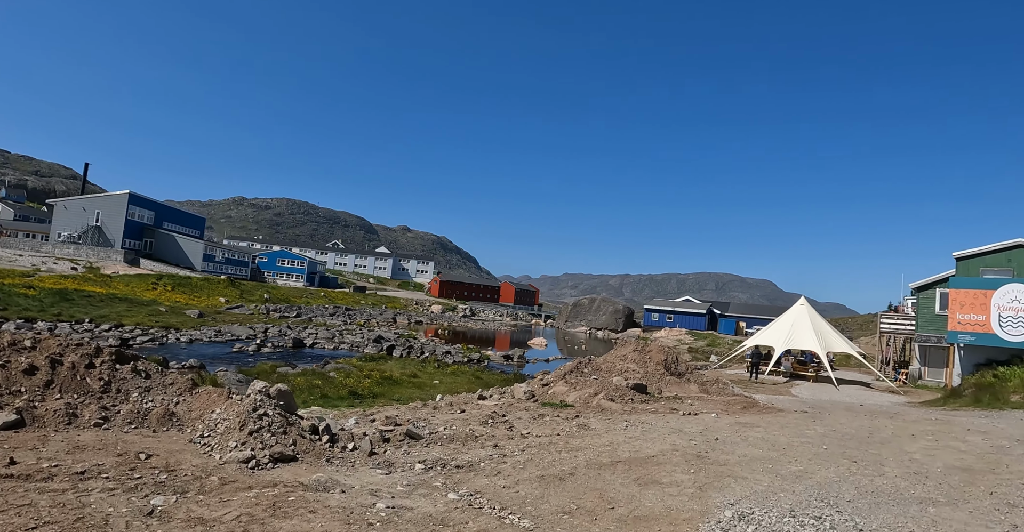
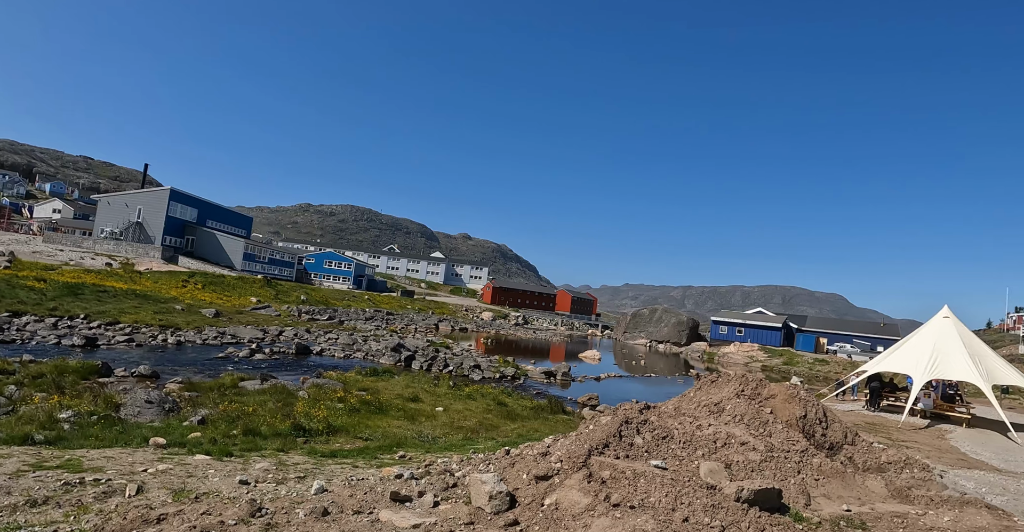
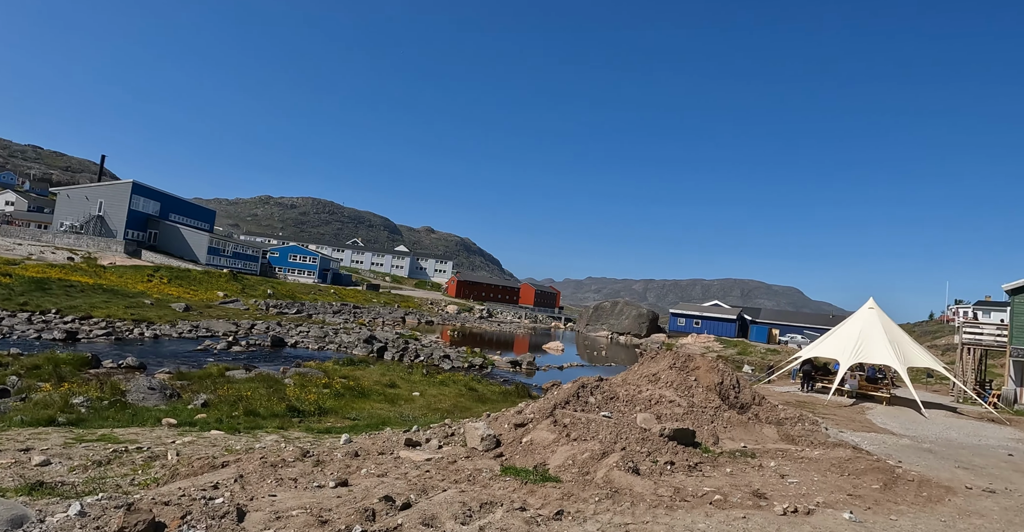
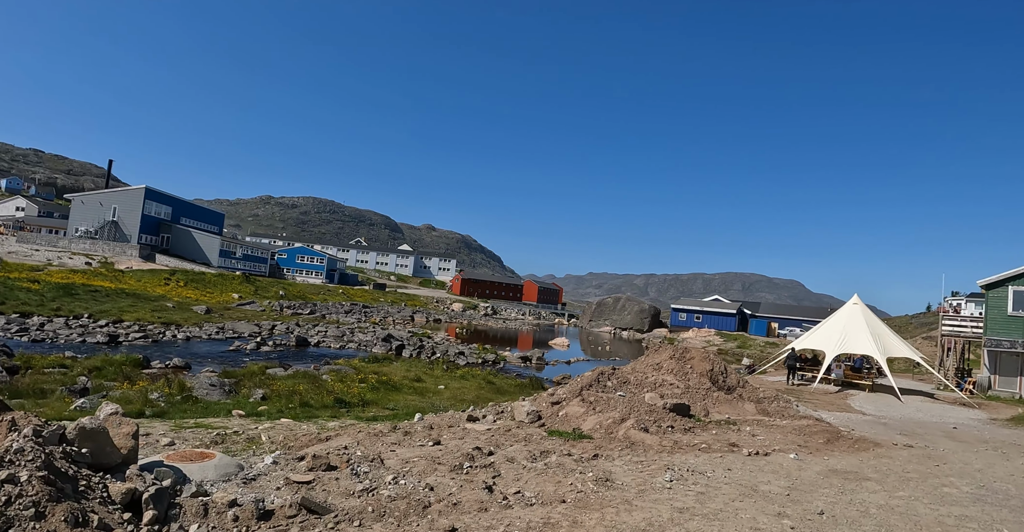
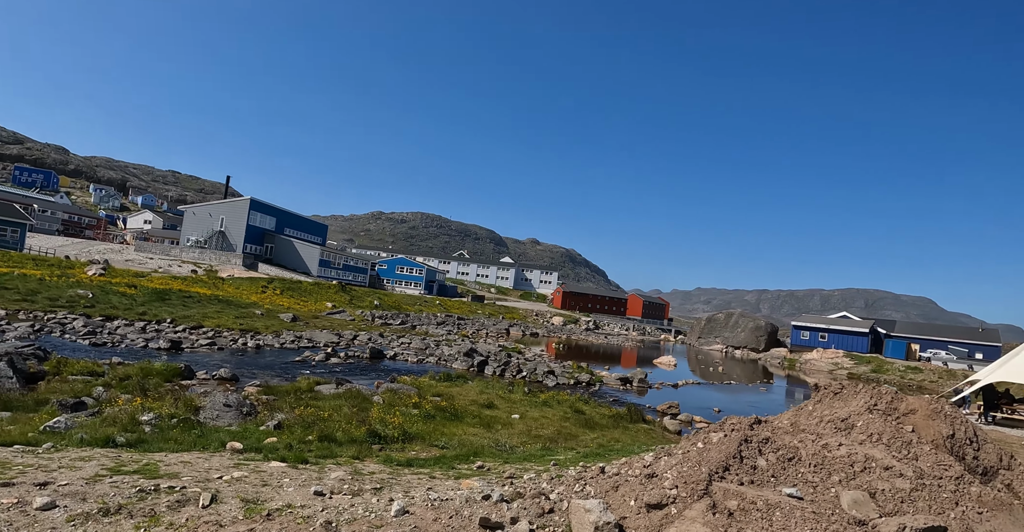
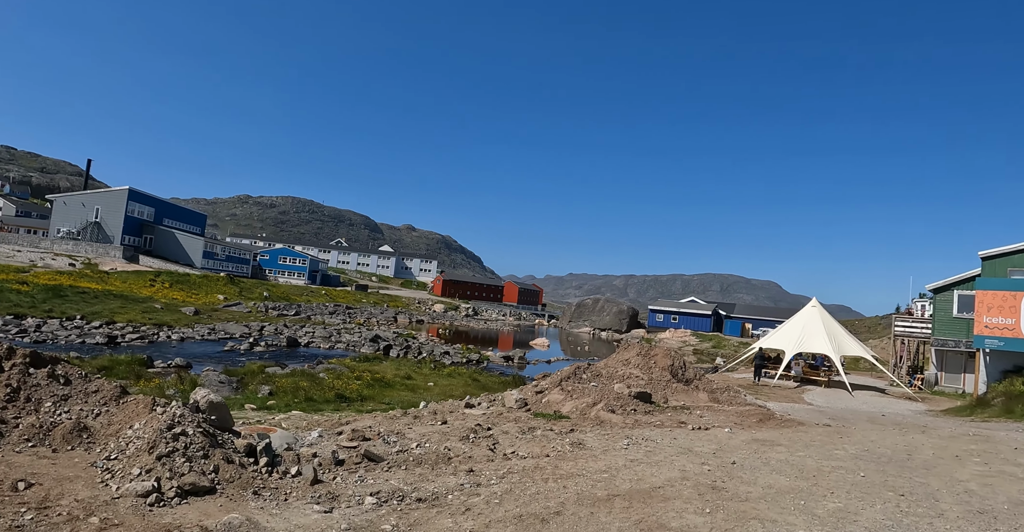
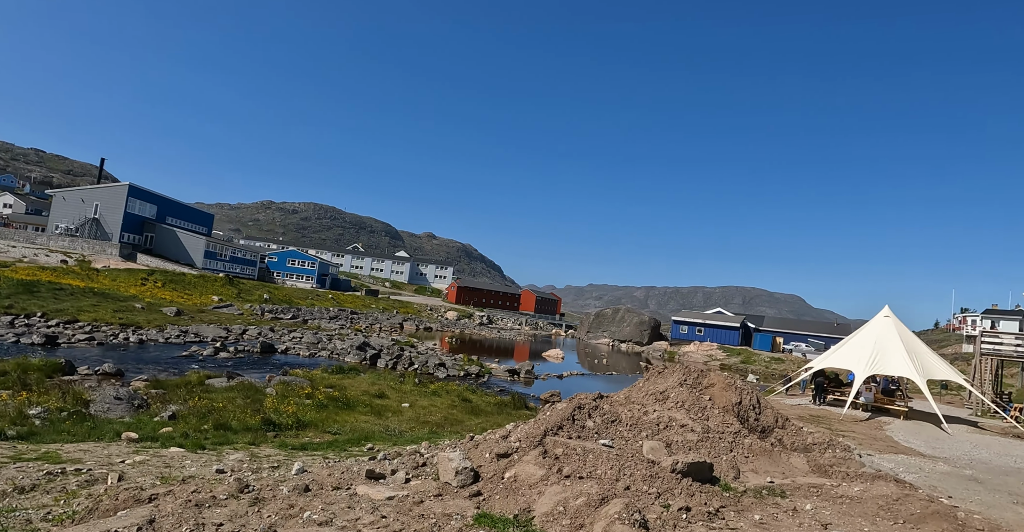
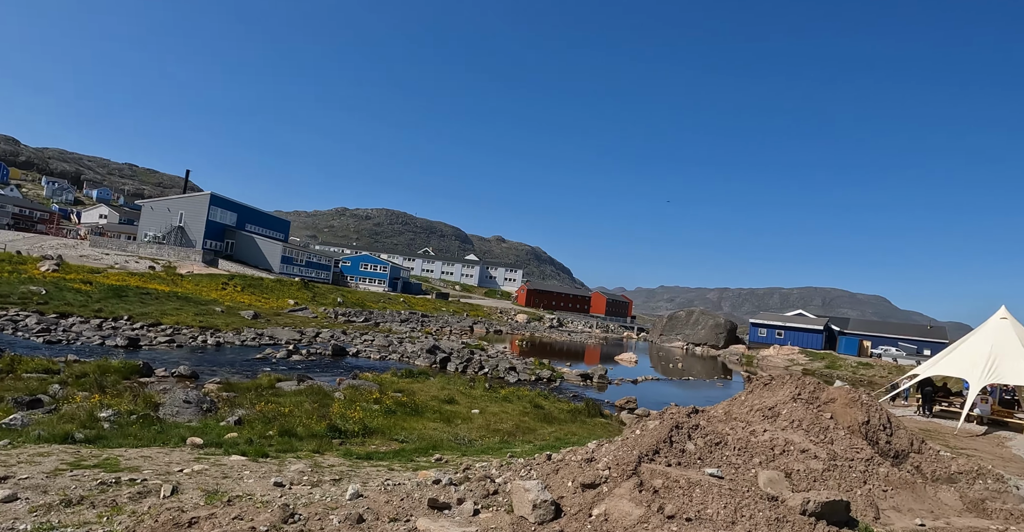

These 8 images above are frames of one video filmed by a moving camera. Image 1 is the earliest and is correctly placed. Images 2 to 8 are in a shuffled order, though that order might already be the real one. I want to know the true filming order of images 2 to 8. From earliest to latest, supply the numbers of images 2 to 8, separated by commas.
6, 4, 3, 7, 2, 8, 5
